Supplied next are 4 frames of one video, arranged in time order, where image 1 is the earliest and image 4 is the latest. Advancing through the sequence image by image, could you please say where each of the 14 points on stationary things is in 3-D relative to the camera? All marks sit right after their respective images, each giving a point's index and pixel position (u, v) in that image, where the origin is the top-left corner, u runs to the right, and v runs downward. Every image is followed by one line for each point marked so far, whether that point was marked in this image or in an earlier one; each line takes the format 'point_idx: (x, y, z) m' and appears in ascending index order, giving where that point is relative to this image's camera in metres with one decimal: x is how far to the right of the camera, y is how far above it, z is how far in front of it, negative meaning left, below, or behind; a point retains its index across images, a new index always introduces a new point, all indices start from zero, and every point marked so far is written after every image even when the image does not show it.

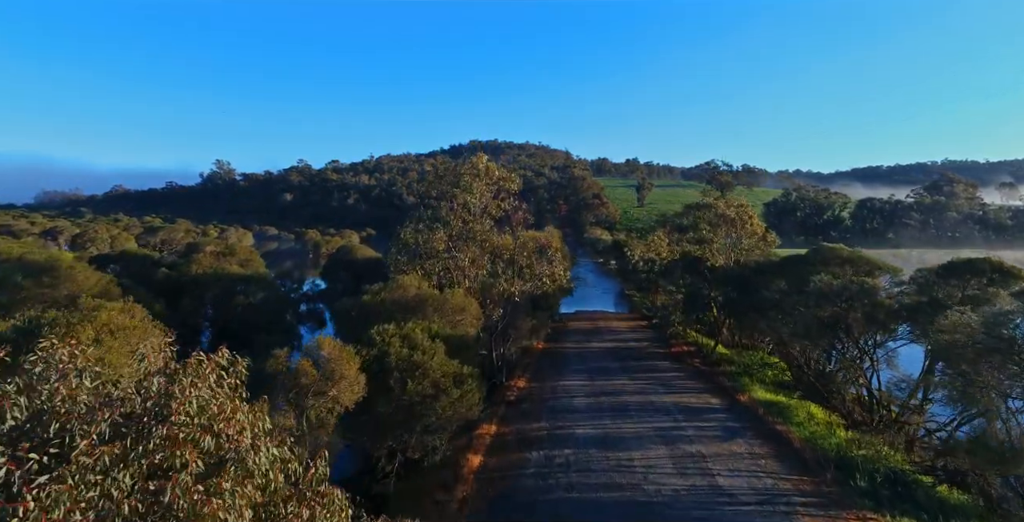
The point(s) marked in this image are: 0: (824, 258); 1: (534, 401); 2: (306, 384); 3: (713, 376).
0: (+9.8, +0.1, +16.0) m
1: (+0.6, -4.1, +14.9) m
2: (-3.4, -2.0, +8.5) m
3: (+7.0, -4.0, +17.6) m
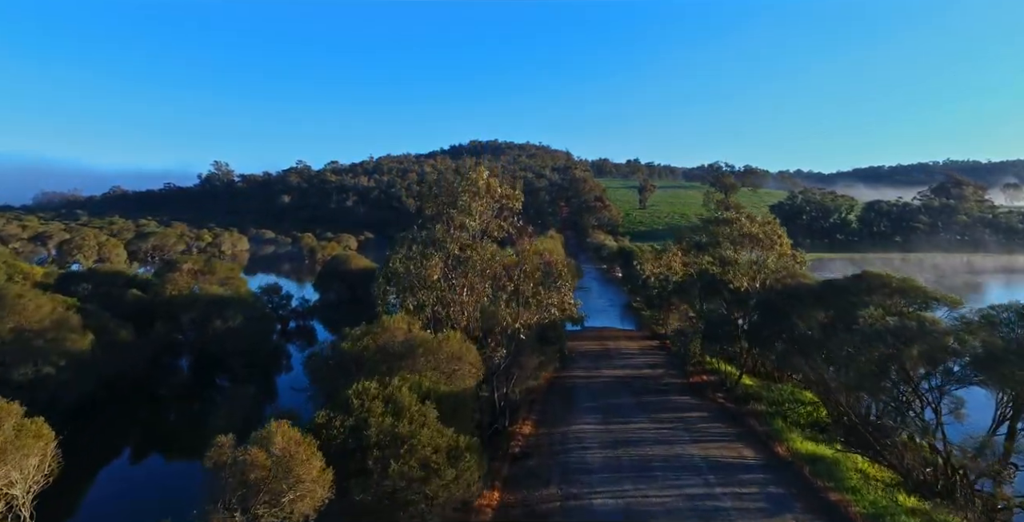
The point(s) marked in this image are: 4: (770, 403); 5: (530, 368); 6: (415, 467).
0: (+9.9, -0.7, +14.1) m
1: (+0.8, -4.9, +13.0) m
2: (-3.3, -2.8, +6.6) m
3: (+7.1, -4.8, +15.7) m
4: (+8.4, -4.6, +16.6) m
5: (+0.5, -3.2, +15.1) m
6: (-1.5, -3.3, +8.1) m
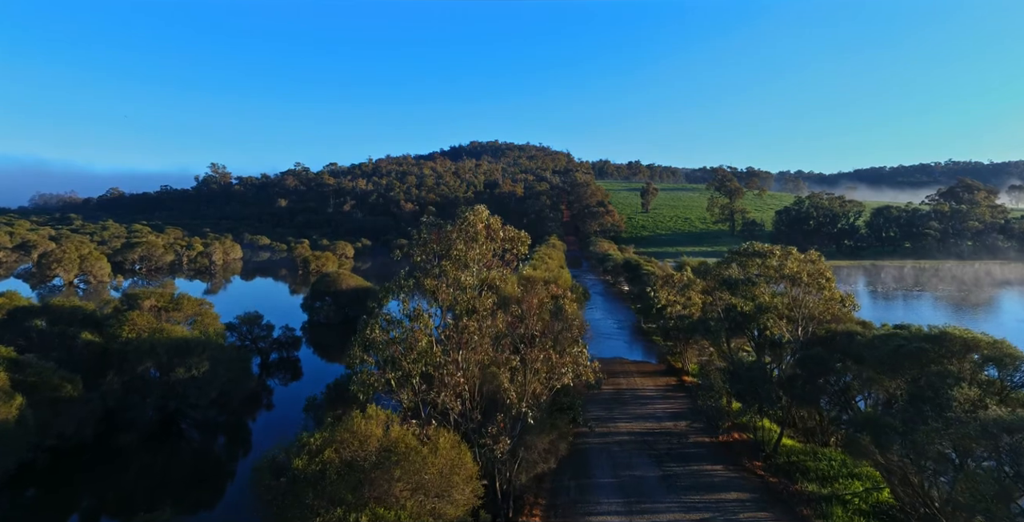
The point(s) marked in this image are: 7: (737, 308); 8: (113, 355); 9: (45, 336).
0: (+10.0, -2.1, +11.6) m
1: (+0.9, -6.3, +10.4) m
2: (-3.2, -4.2, +4.0) m
3: (+7.3, -6.2, +13.2) m
4: (+8.5, -6.0, +14.0) m
5: (+0.7, -4.5, +12.6) m
6: (-1.4, -4.7, +5.6) m
7: (+8.2, -1.7, +18.5) m
8: (-14.3, -3.3, +18.2) m
9: (-17.7, -2.7, +19.3) m
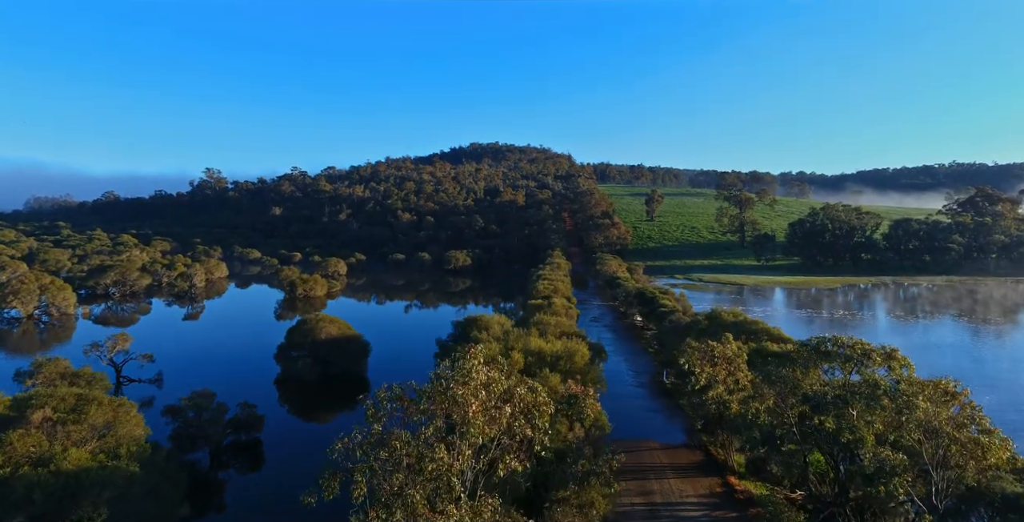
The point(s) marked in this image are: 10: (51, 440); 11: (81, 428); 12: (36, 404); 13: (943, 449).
0: (+10.2, -4.9, +6.8) m
1: (+1.1, -9.2, +5.6) m
2: (-3.0, -7.1, -0.7) m
3: (+7.5, -9.1, +8.4) m
4: (+8.7, -8.9, +9.2) m
5: (+0.9, -7.4, +7.8) m
6: (-1.2, -7.5, +0.8) m
7: (+8.4, -4.6, +13.7) m
8: (-14.1, -6.2, +13.4) m
9: (-17.5, -5.6, +14.5) m
10: (-13.5, -5.1, +15.1) m
11: (-13.1, -5.0, +15.6) m
12: (-14.9, -4.3, +16.0) m
13: (+9.9, -4.2, +12.1) m
